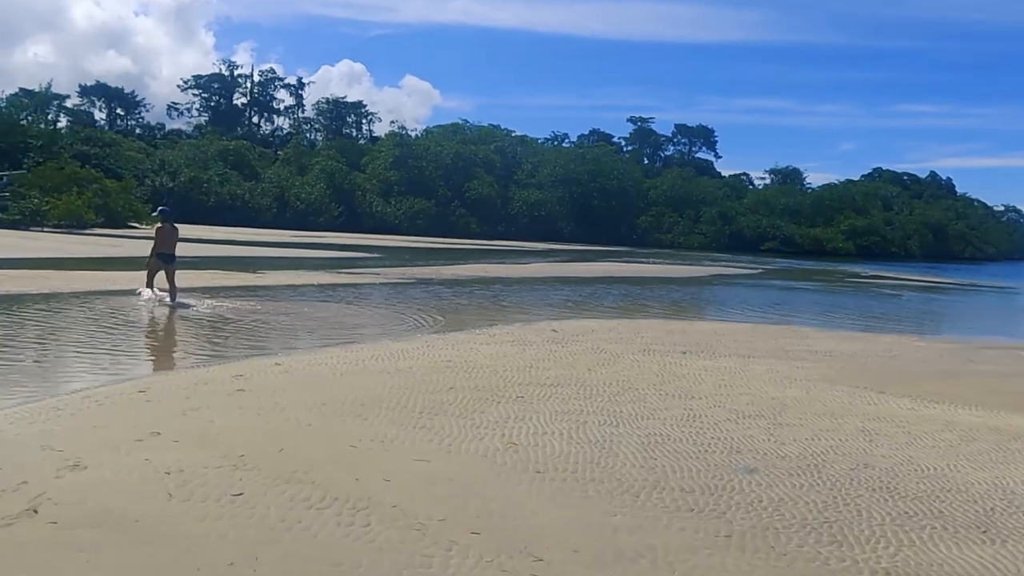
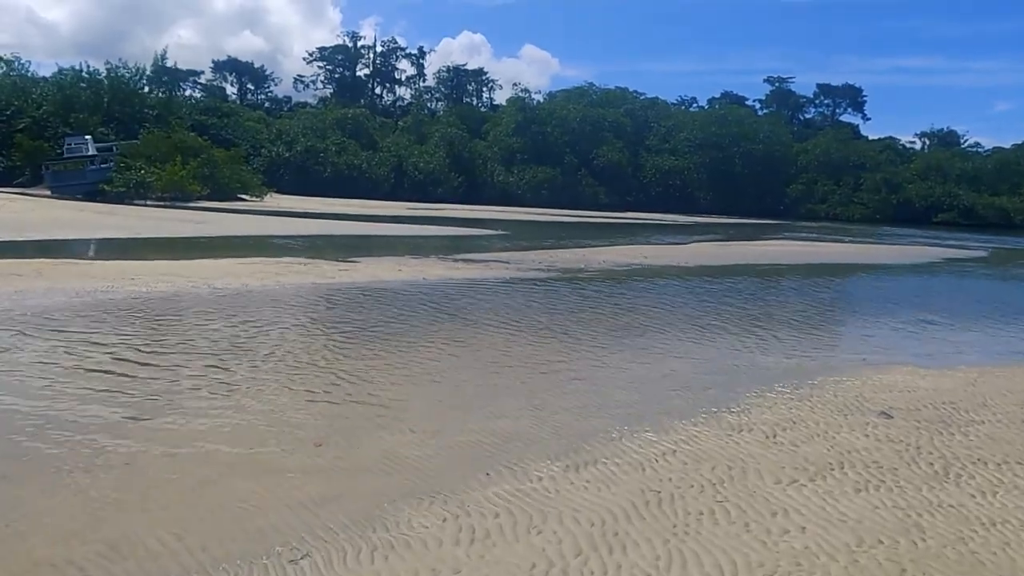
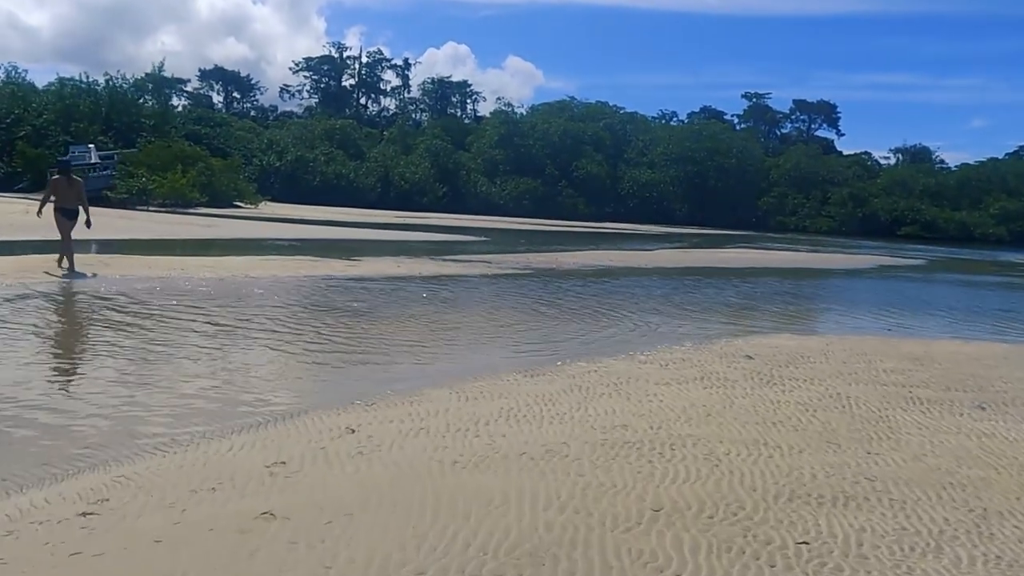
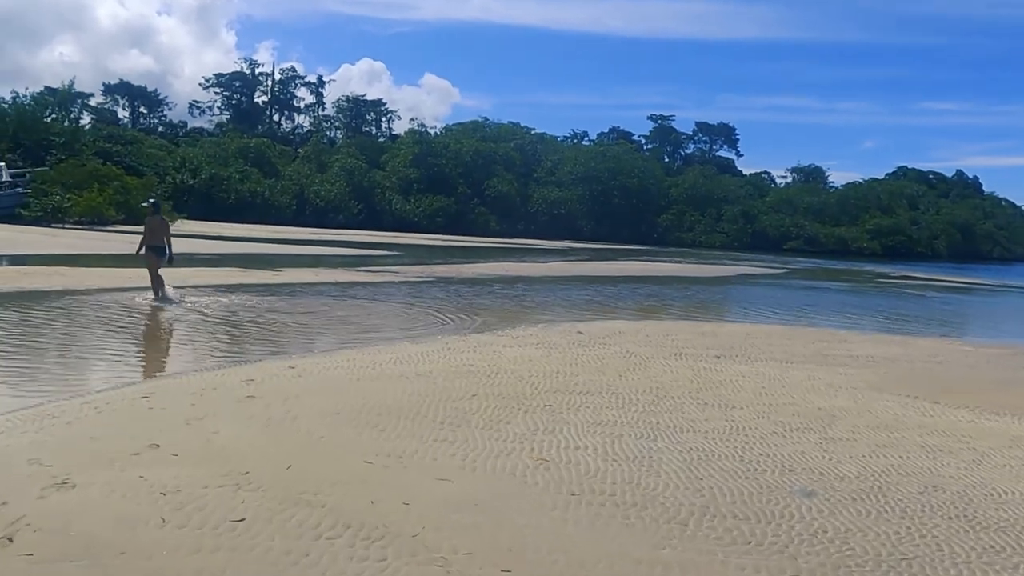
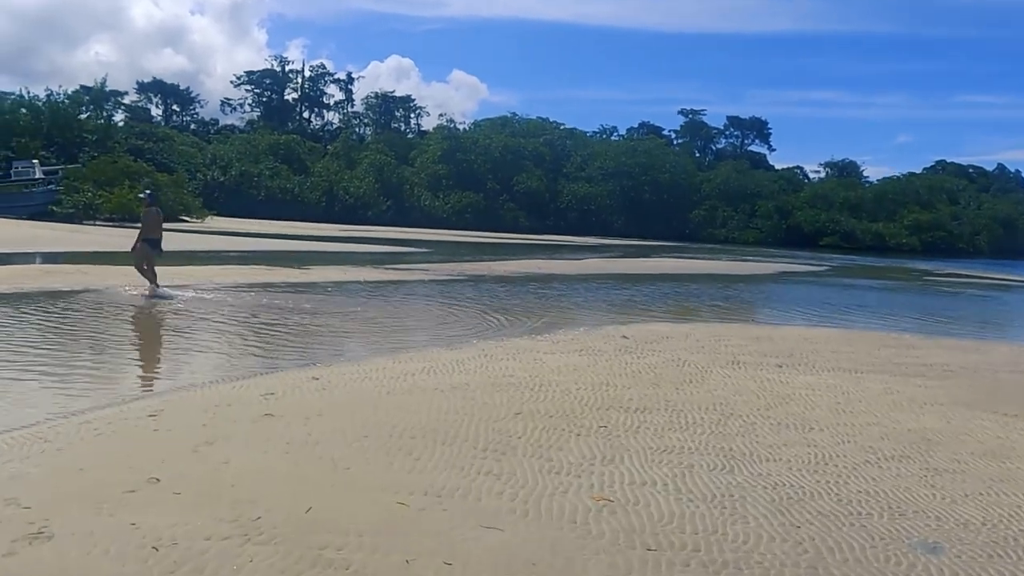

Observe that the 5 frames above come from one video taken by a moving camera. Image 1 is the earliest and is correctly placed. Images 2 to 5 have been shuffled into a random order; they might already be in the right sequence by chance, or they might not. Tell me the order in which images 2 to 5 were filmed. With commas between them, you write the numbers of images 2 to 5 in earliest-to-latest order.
4, 5, 3, 2
